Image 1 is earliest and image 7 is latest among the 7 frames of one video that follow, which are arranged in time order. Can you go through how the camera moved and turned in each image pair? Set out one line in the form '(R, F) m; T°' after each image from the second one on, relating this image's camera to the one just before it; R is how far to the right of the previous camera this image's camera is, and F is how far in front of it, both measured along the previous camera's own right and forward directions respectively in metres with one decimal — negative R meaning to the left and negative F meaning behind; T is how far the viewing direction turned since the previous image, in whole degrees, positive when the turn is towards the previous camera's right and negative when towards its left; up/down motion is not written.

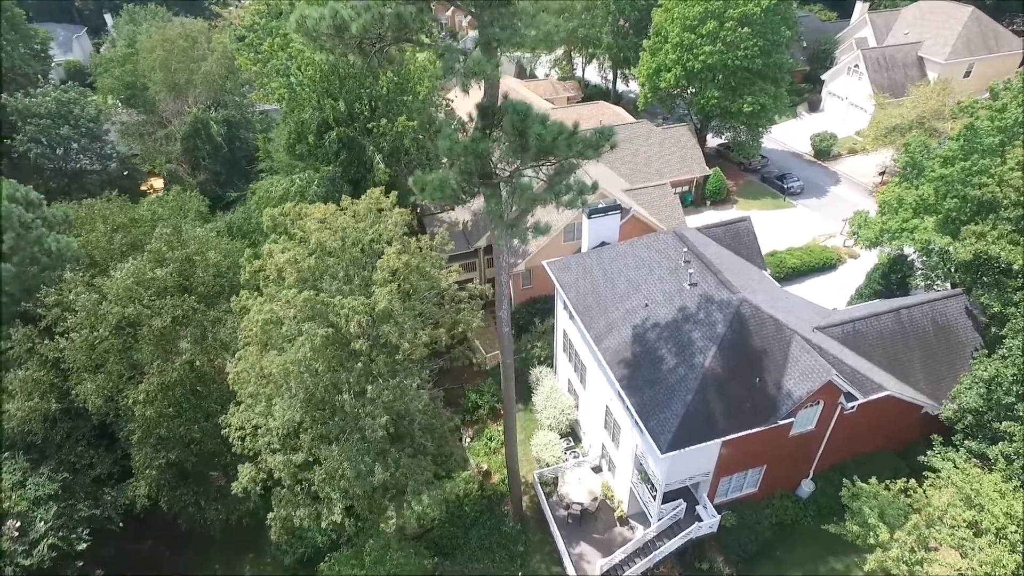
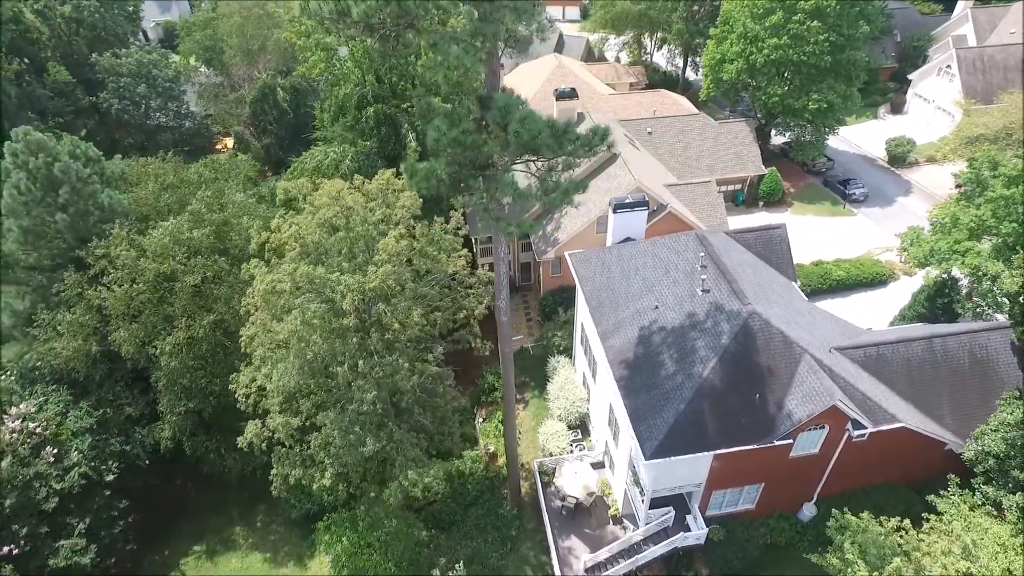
(+2.0, +0.1) m; -6°
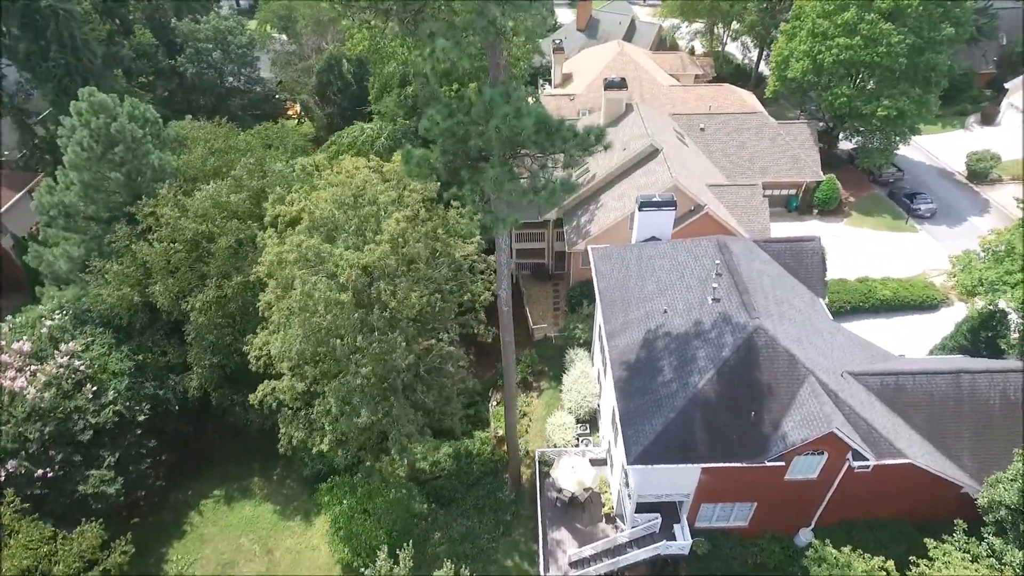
(+1.9, 0.0) m; -6°
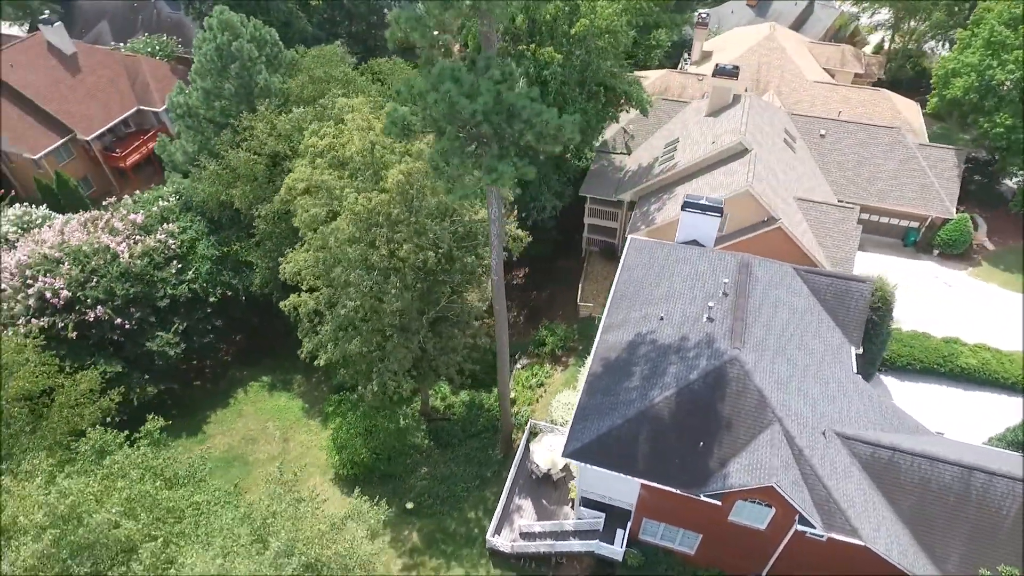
(+4.9, +0.3) m; -13°
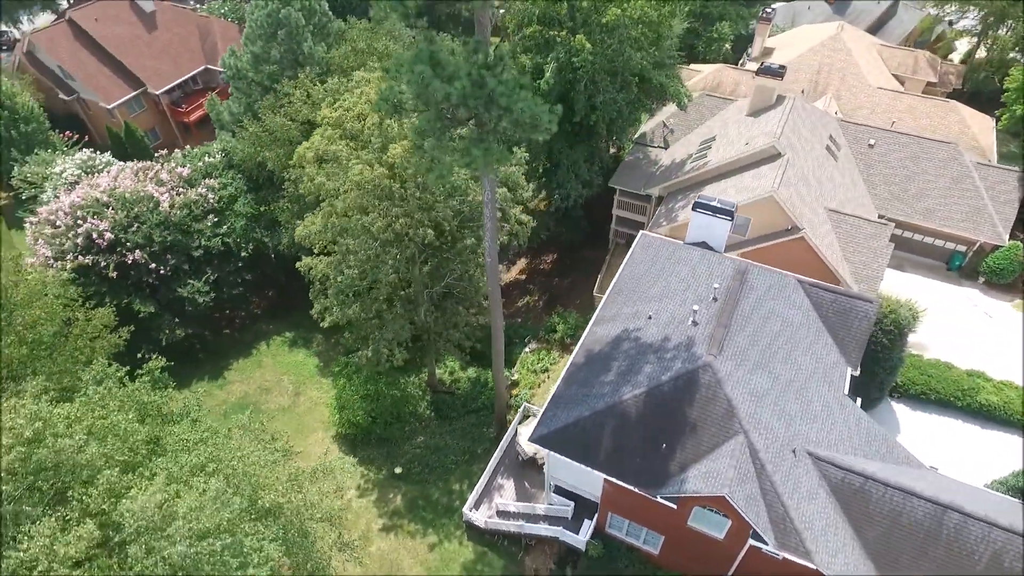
(+2.3, -0.2) m; -6°
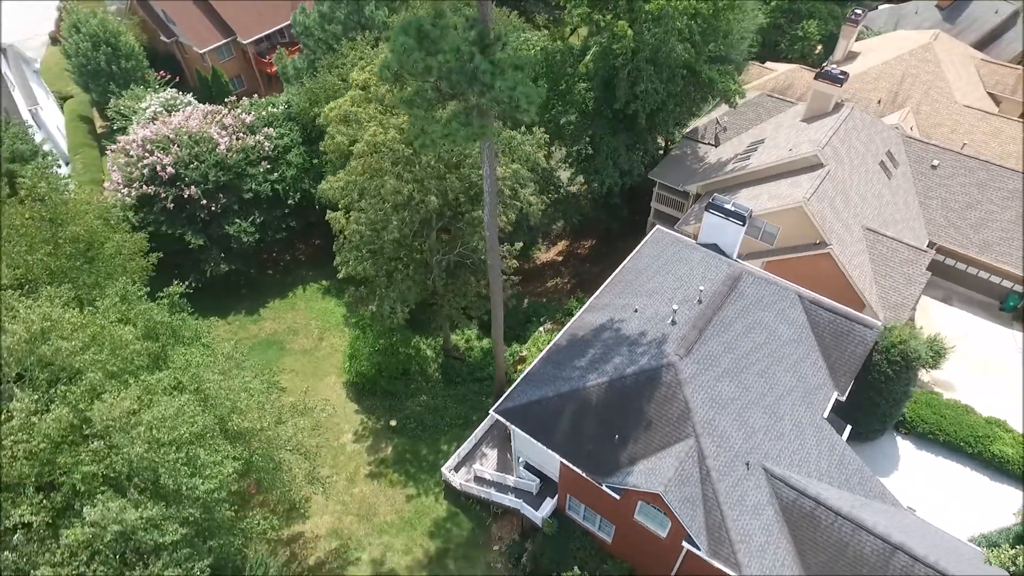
(+2.8, -0.3) m; -7°
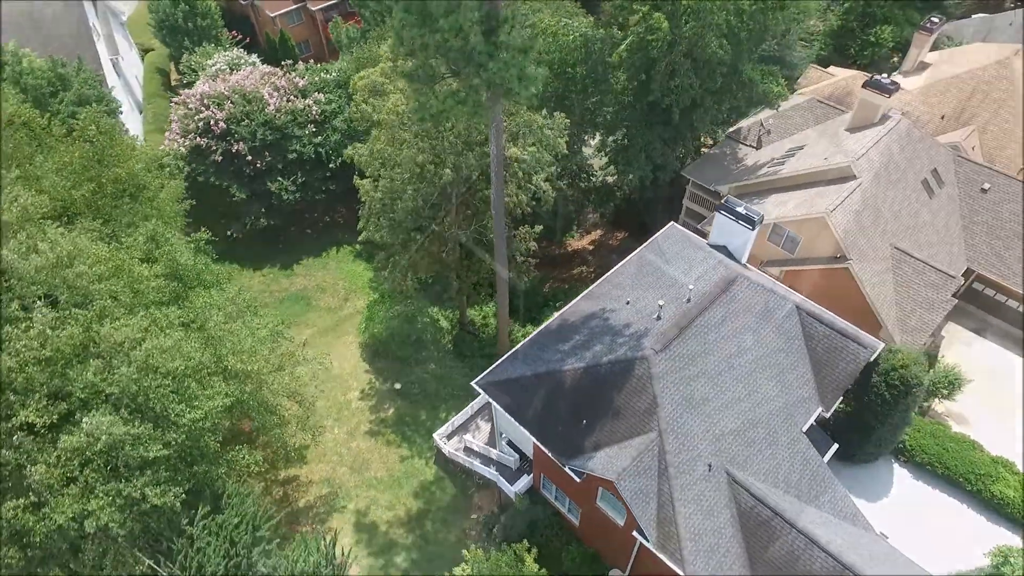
(+2.1, -0.4) m; -5°
